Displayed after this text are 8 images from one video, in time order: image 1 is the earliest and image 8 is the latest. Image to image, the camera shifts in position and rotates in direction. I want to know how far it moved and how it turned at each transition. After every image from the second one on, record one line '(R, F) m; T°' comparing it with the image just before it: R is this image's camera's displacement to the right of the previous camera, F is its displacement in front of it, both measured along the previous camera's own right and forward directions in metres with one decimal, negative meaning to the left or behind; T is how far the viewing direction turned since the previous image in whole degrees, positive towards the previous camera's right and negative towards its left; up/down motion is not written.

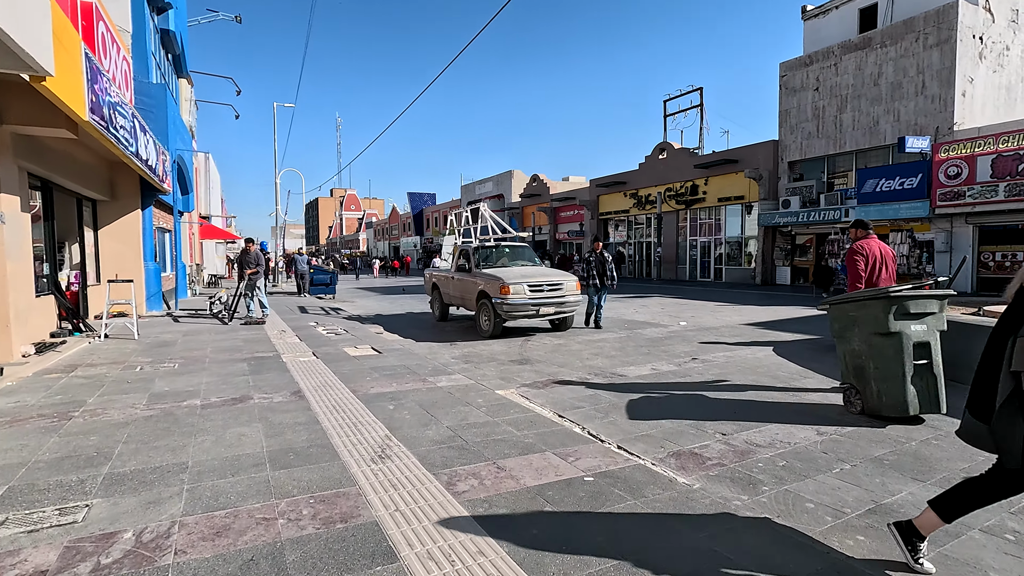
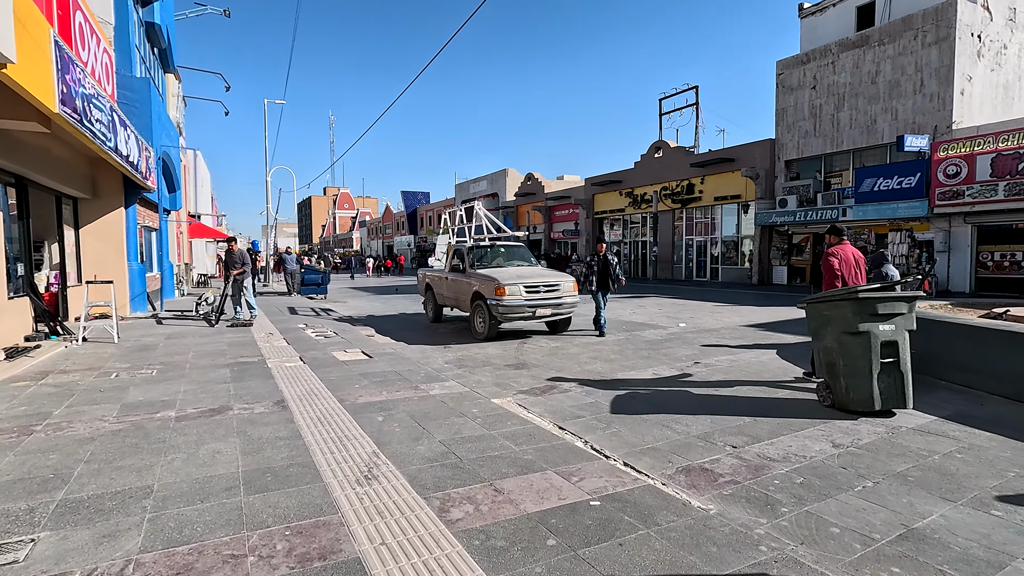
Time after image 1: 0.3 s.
(0.0, +0.3) m; +1°
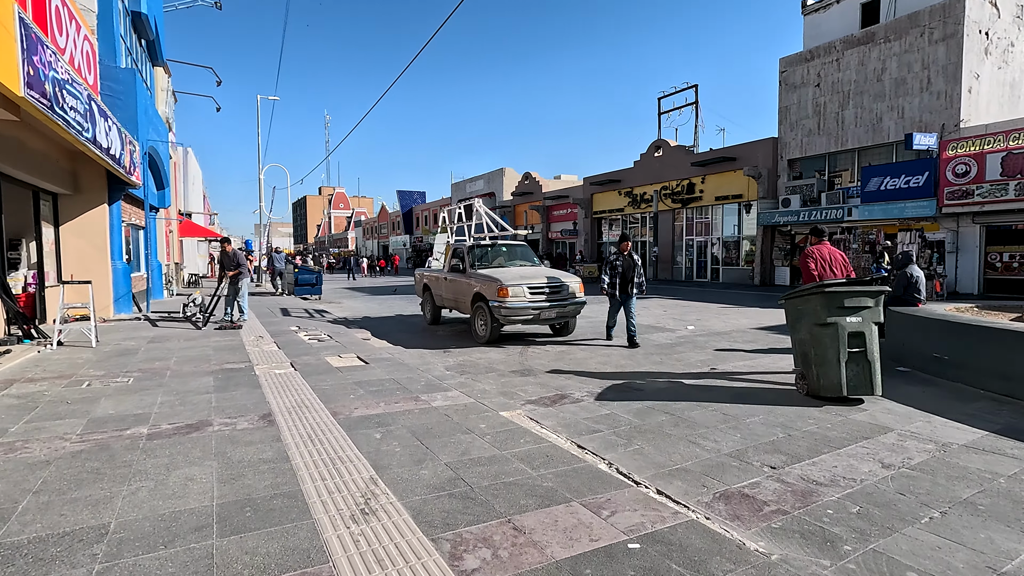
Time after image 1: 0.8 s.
(-0.1, +0.5) m; 0°
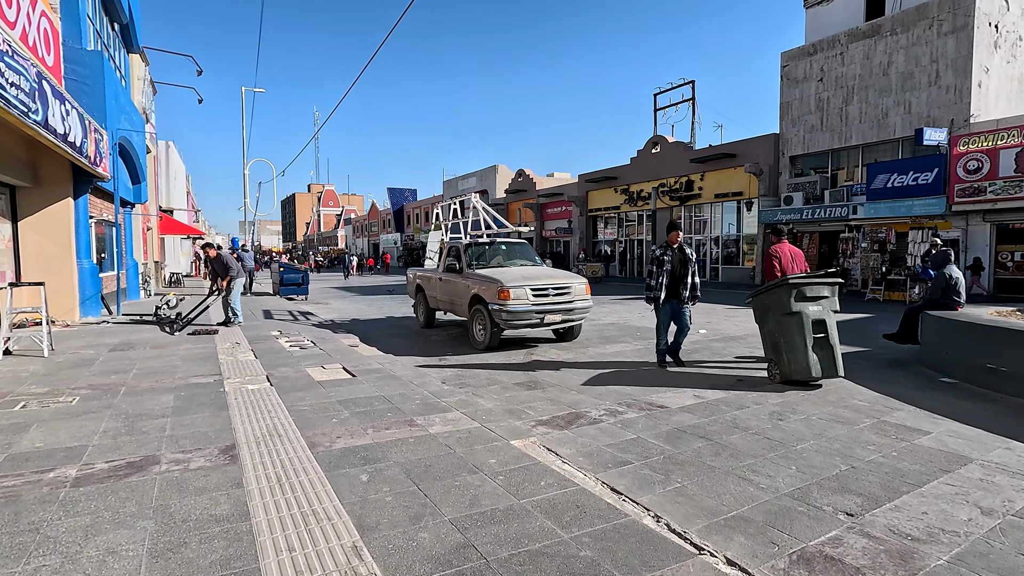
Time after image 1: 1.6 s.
(-0.2, +0.8) m; +1°
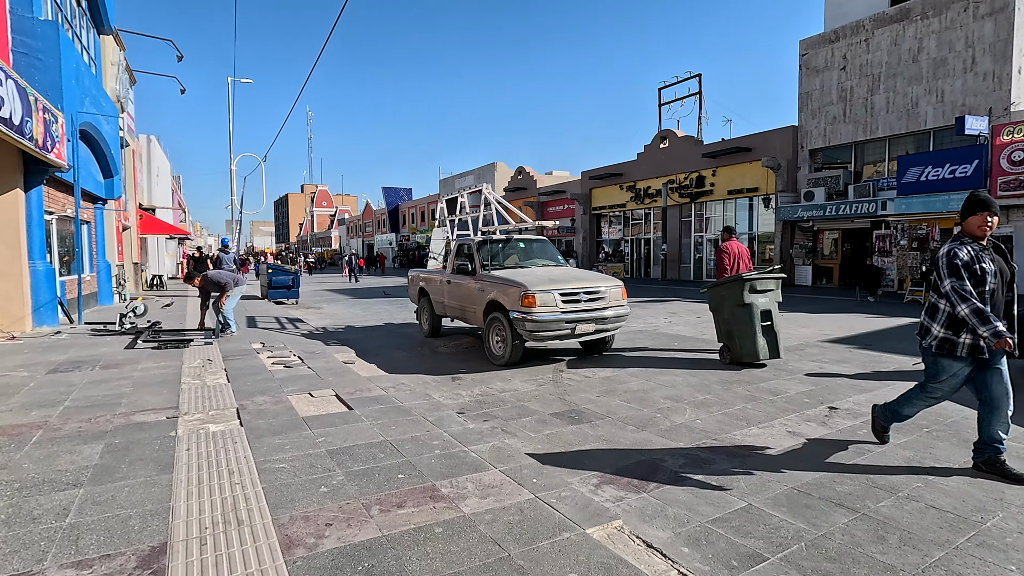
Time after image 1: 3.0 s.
(-0.4, +1.4) m; +1°
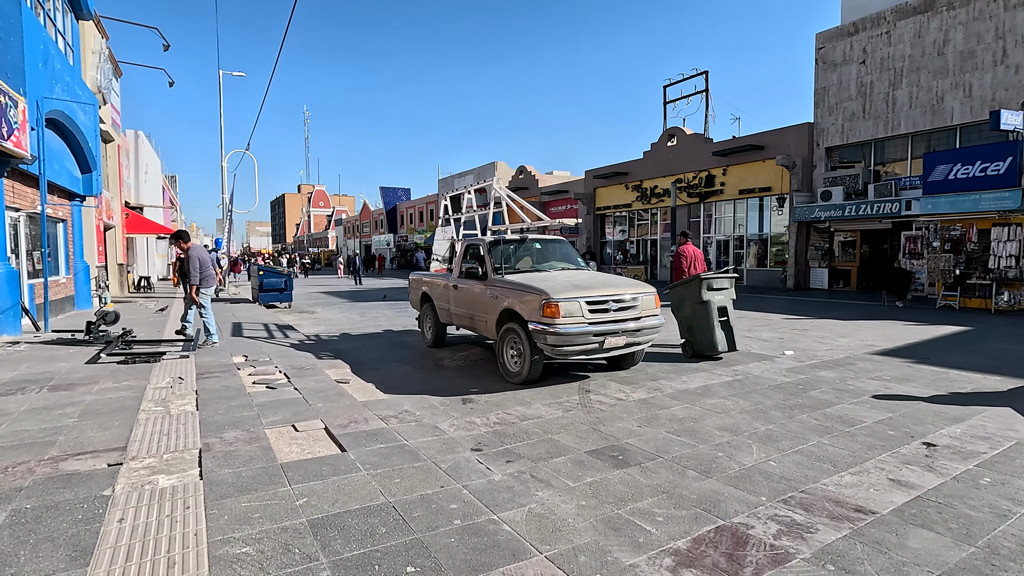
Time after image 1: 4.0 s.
(-0.3, +1.0) m; 0°
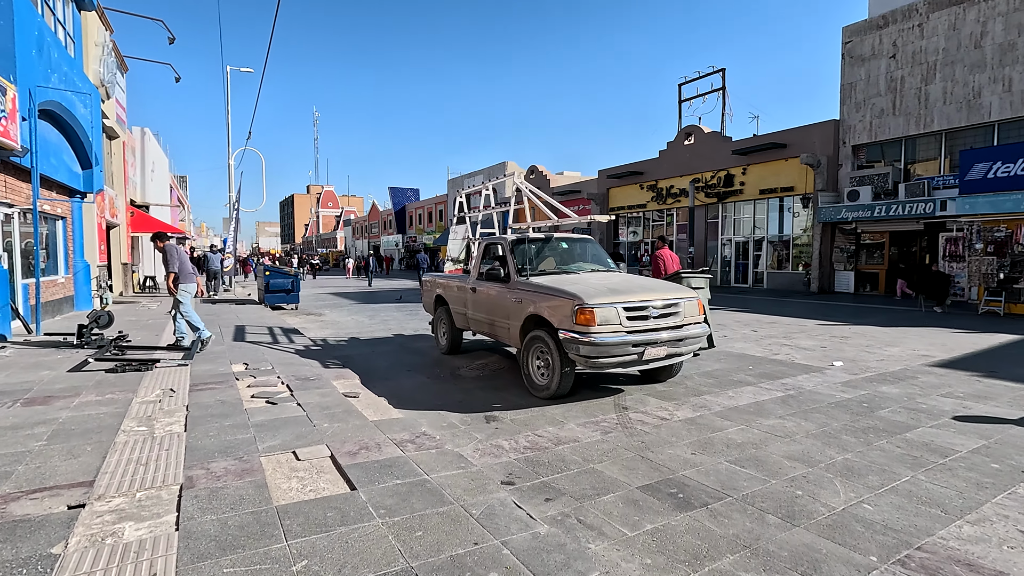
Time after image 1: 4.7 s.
(-0.2, +0.7) m; -1°
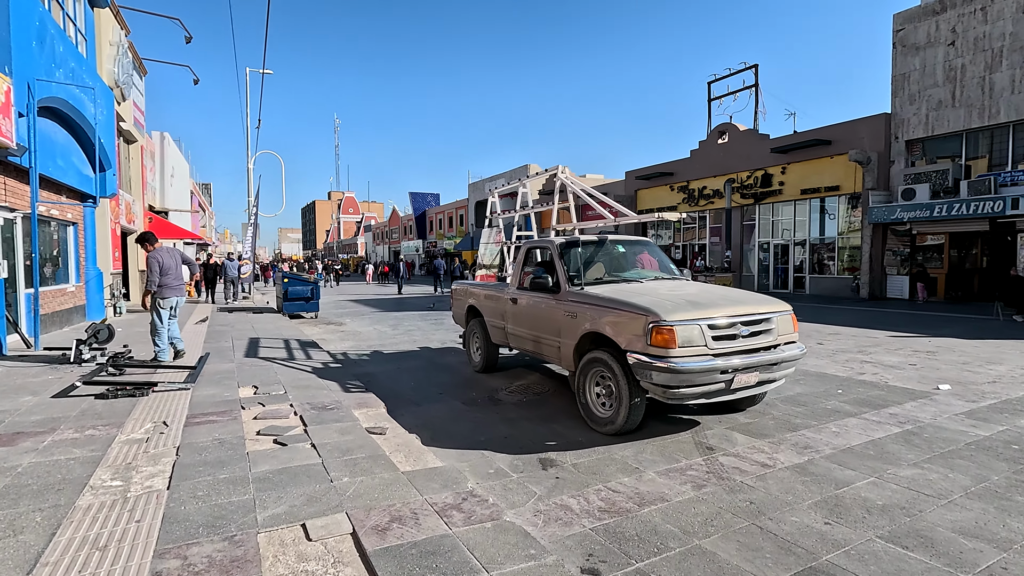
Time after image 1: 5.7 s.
(-0.3, +1.0) m; -2°
